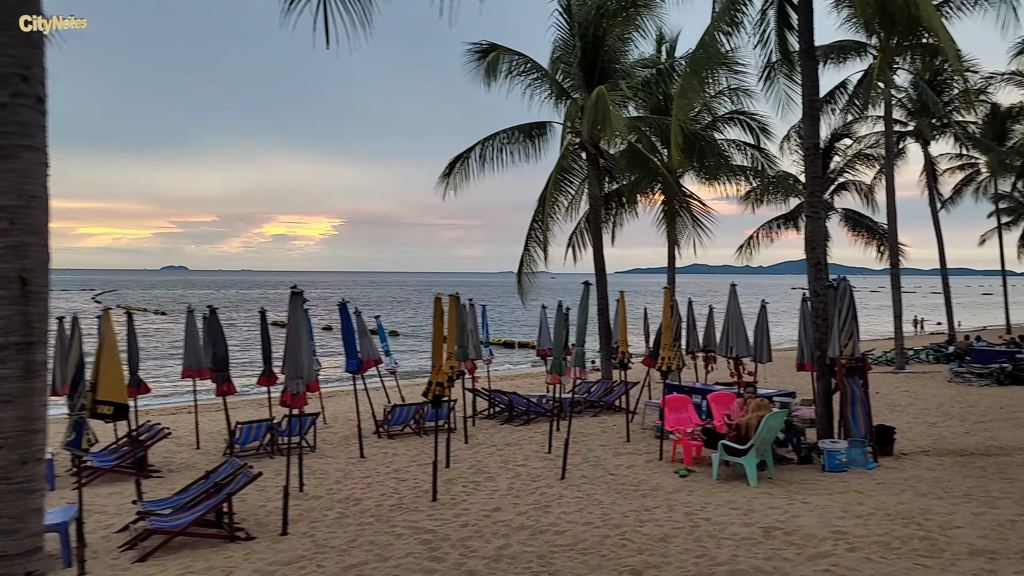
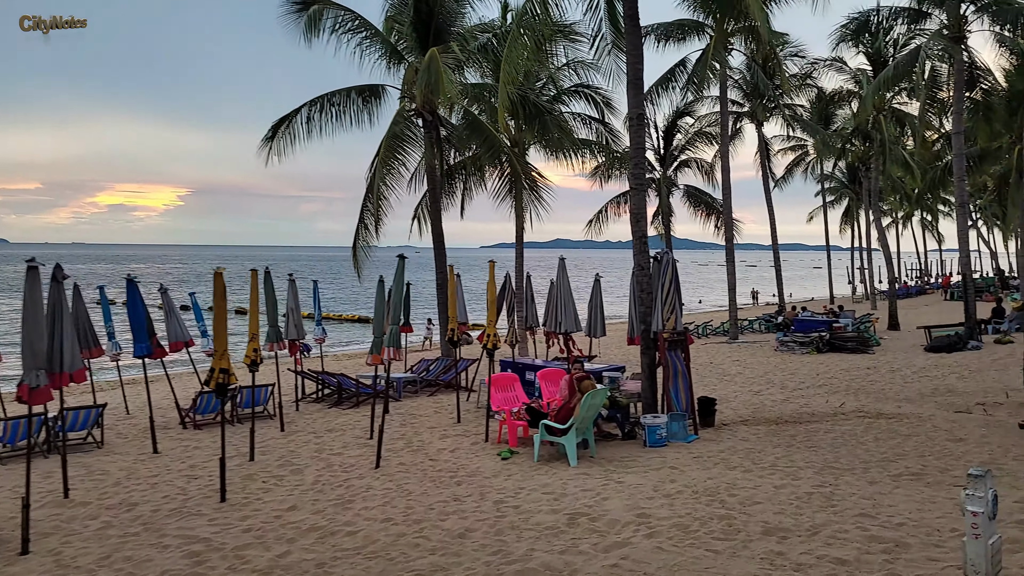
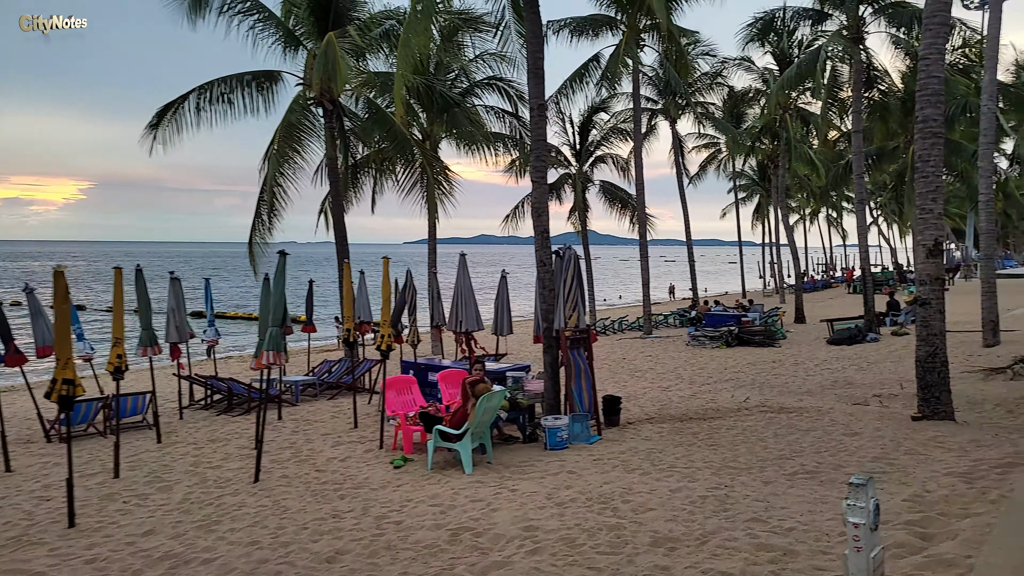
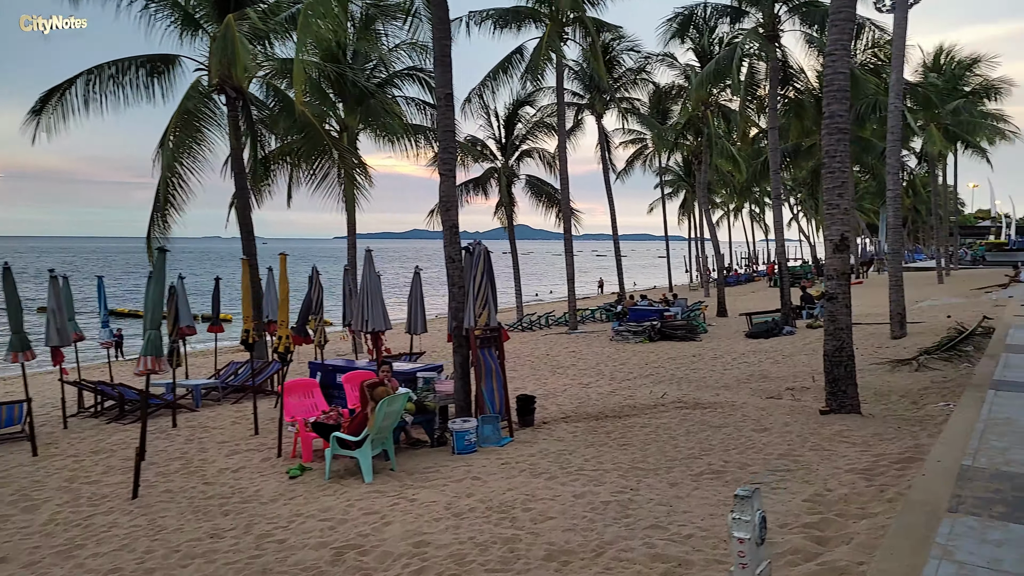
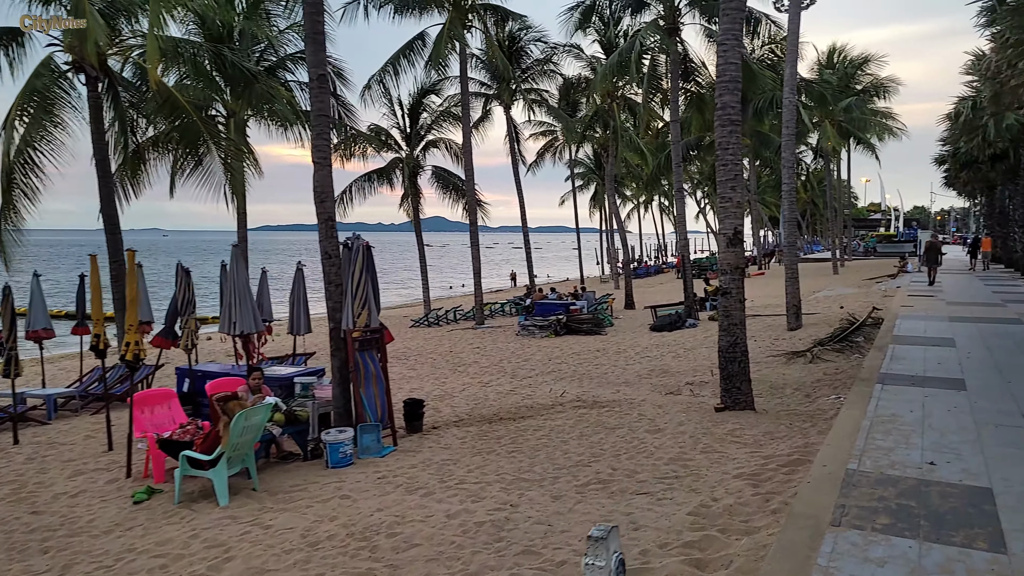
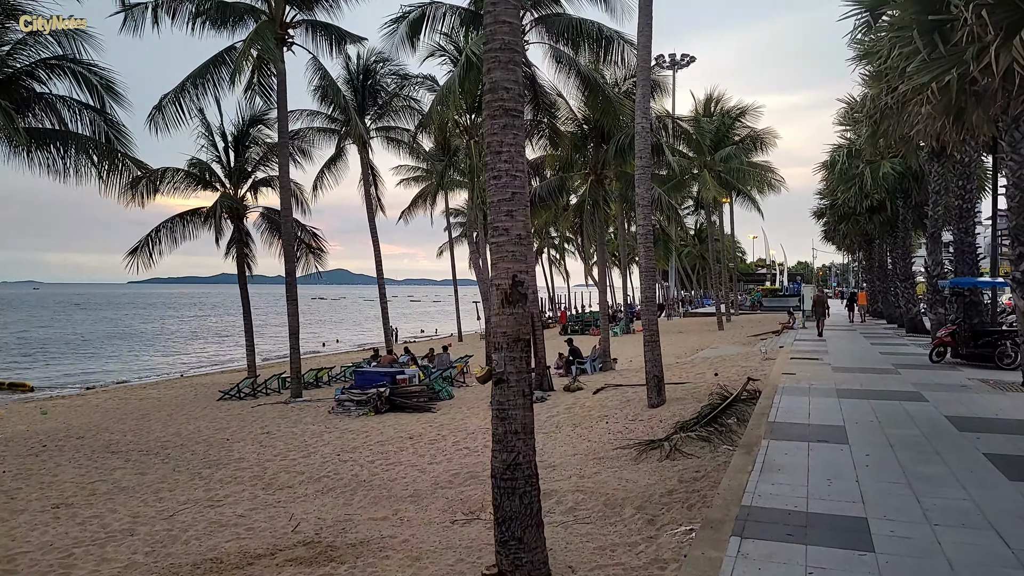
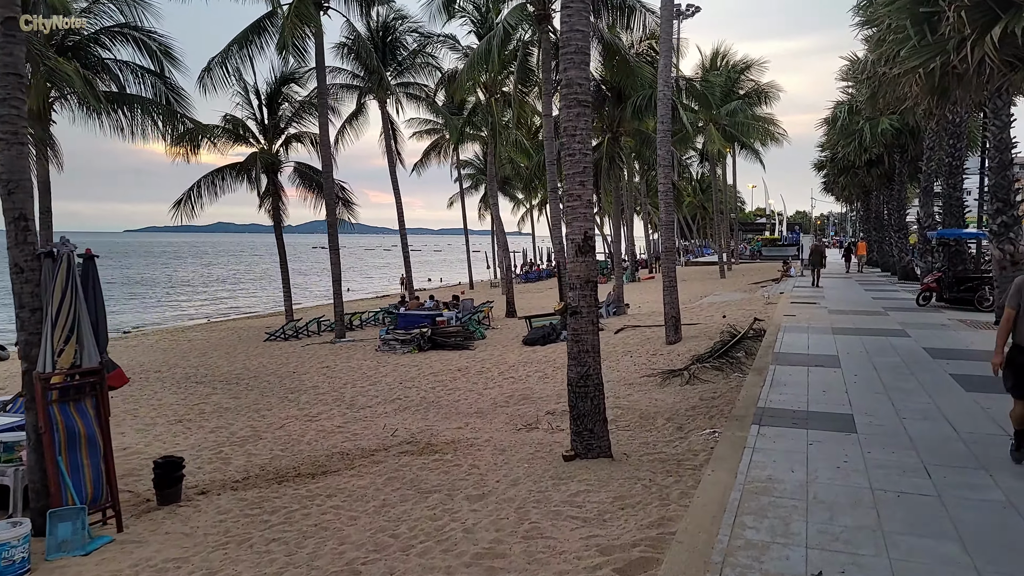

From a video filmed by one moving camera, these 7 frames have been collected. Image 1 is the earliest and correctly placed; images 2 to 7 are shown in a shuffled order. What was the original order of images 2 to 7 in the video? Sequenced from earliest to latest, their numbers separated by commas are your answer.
2, 3, 4, 5, 7, 6
